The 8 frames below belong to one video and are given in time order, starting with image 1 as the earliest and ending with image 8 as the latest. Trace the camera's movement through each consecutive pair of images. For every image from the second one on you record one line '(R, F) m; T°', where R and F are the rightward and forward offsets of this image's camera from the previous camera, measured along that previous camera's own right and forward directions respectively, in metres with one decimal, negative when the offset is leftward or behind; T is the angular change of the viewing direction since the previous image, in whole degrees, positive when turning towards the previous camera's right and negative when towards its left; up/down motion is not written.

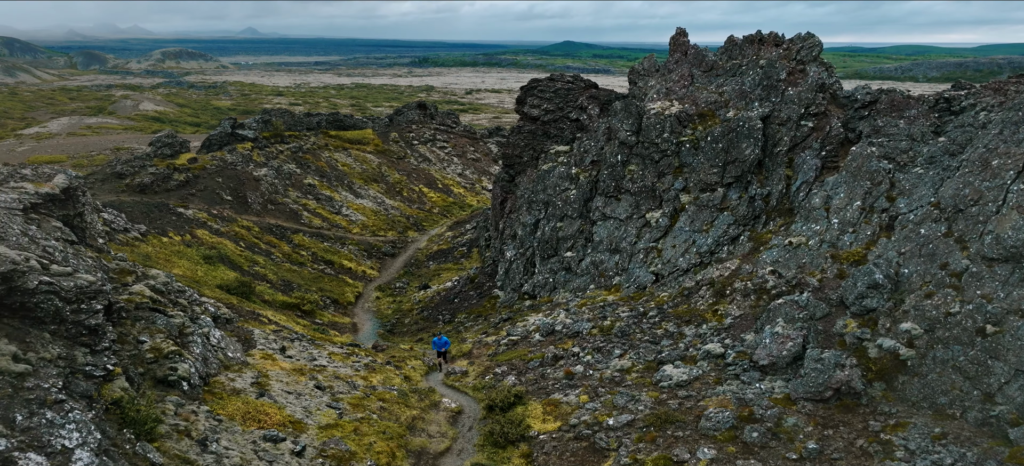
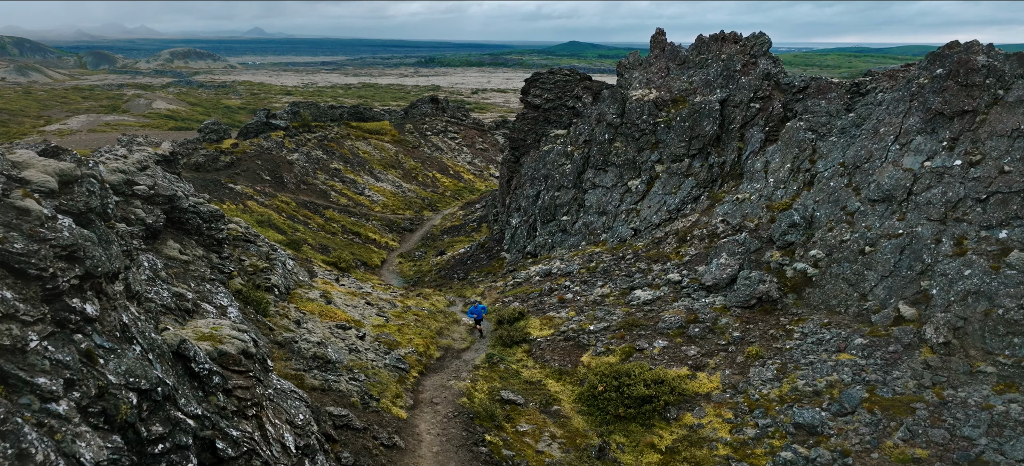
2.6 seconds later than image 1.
(0.0, -8.7) m; -1°
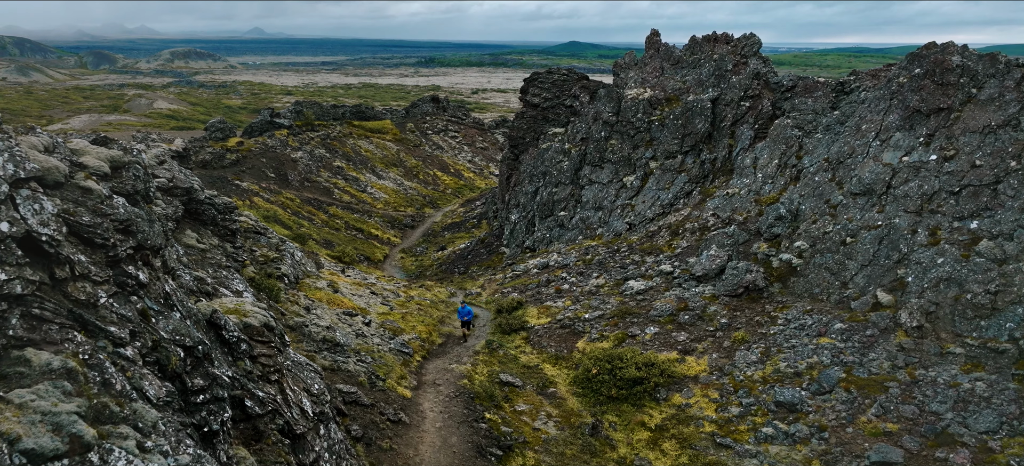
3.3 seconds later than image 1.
(+0.1, -1.7) m; 0°
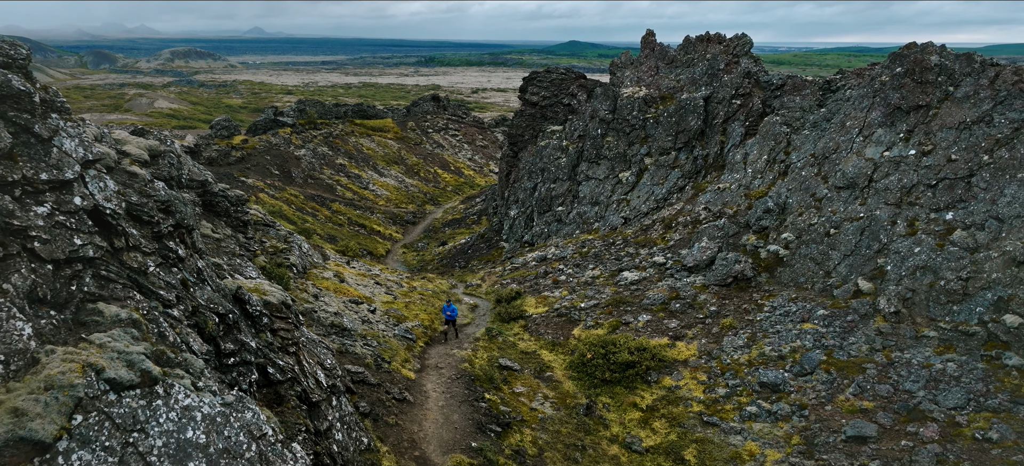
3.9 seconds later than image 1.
(+0.1, -1.6) m; 0°
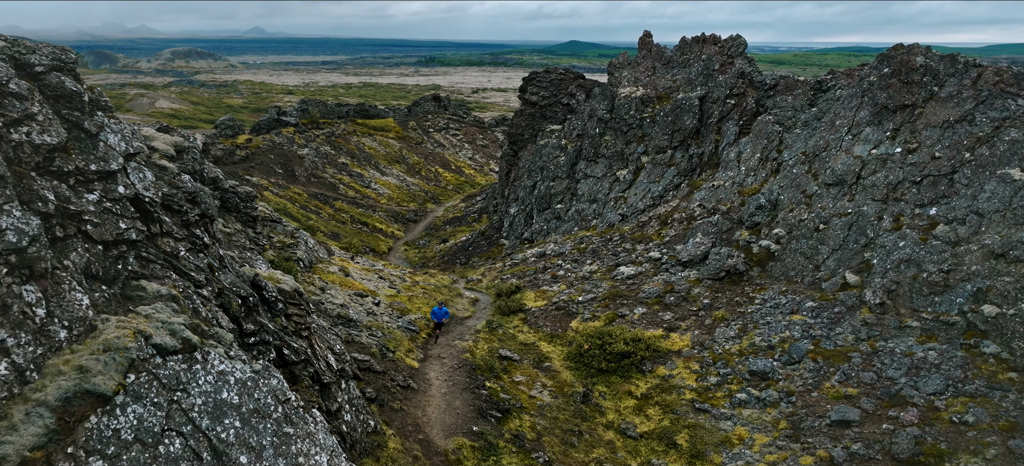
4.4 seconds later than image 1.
(0.0, -1.2) m; 0°
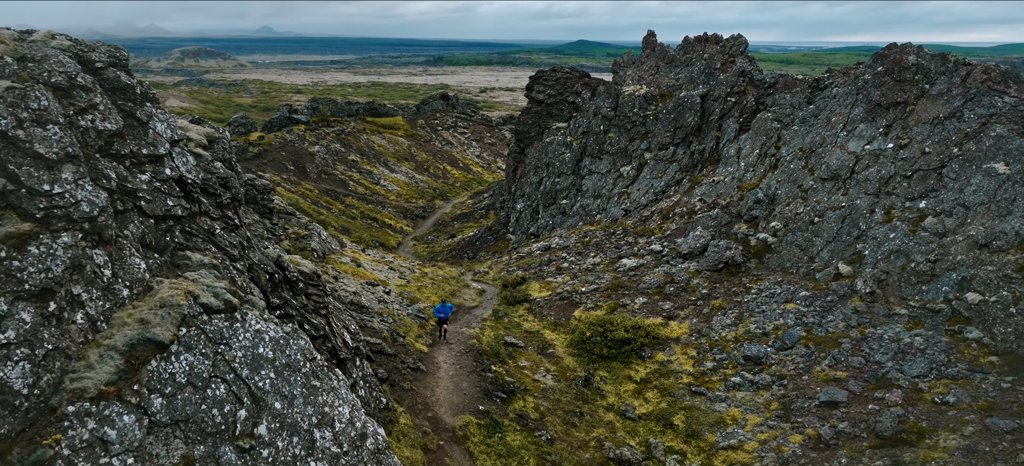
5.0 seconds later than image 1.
(+0.2, -1.5) m; -1°
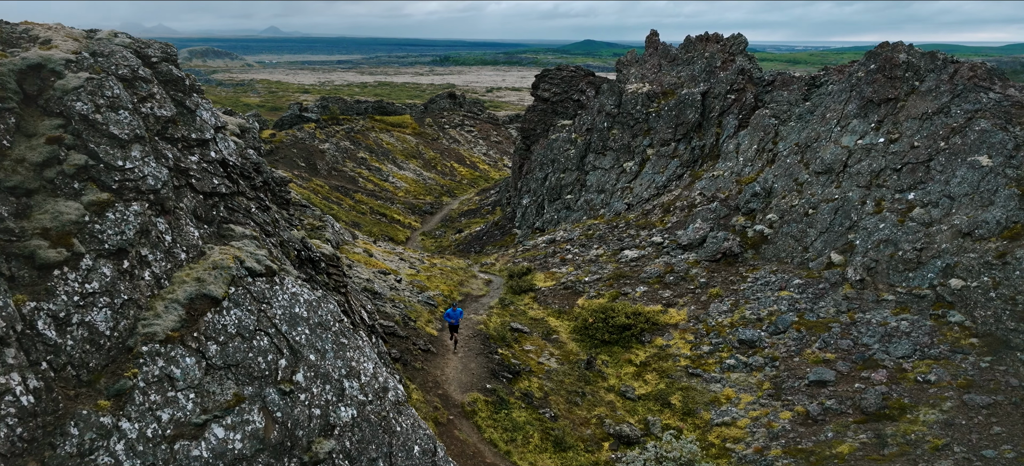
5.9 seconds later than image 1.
(0.0, -1.7) m; -1°
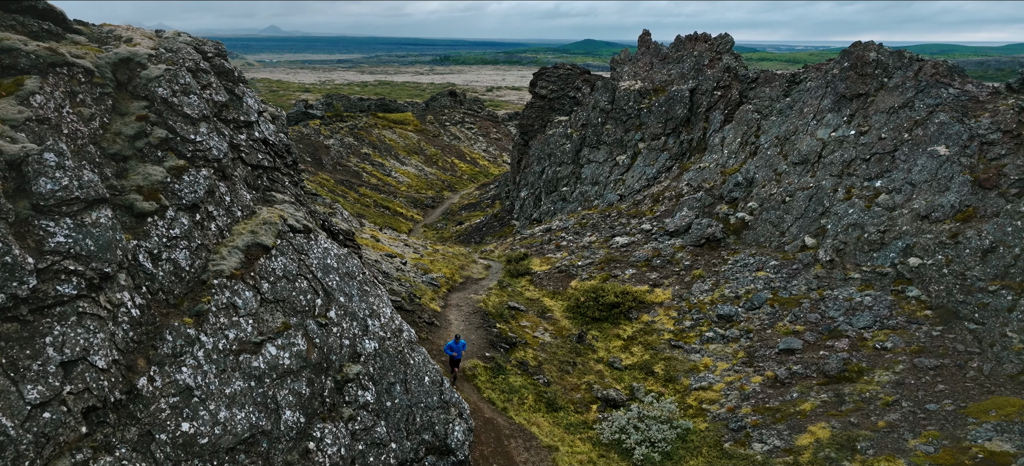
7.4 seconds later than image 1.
(+0.2, -3.0) m; 0°
